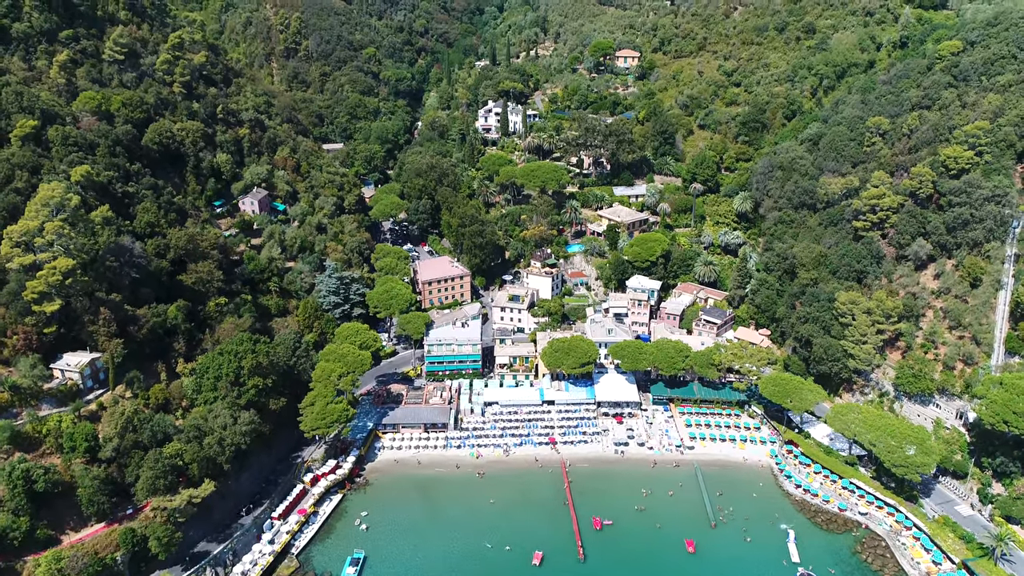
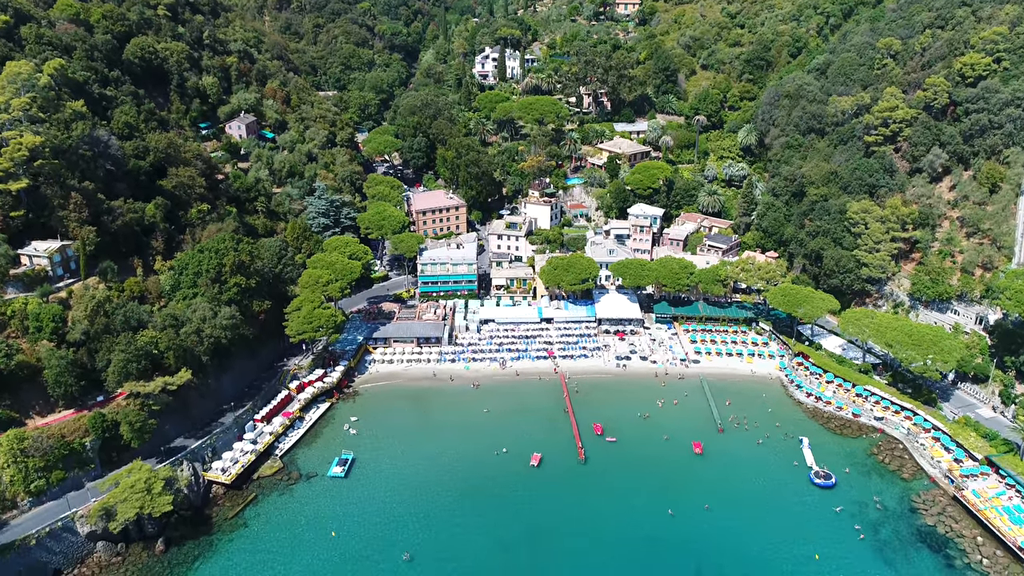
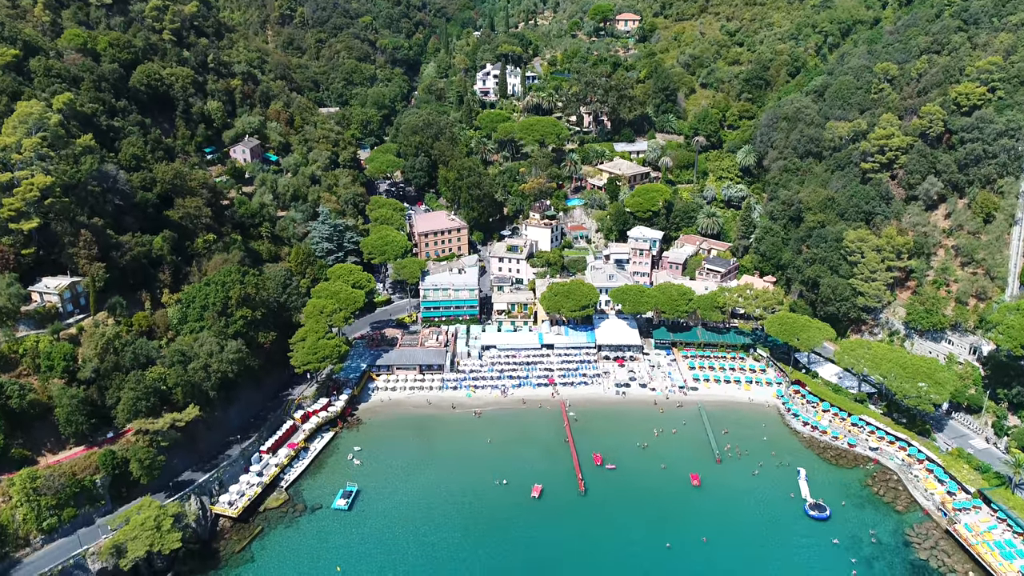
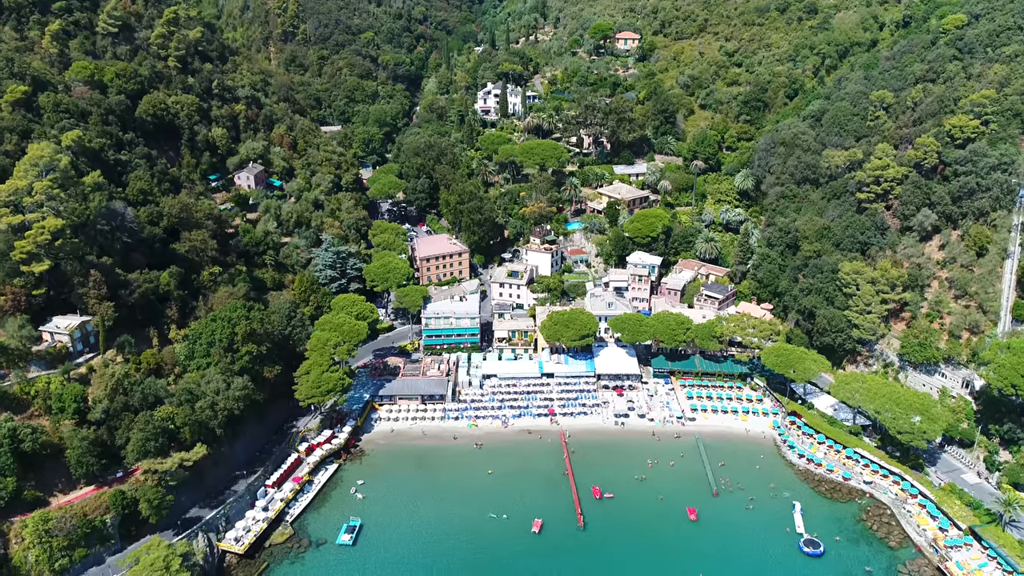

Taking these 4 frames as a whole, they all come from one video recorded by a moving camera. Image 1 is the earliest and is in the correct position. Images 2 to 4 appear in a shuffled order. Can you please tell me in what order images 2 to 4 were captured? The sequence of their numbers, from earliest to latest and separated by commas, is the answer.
4, 3, 2
